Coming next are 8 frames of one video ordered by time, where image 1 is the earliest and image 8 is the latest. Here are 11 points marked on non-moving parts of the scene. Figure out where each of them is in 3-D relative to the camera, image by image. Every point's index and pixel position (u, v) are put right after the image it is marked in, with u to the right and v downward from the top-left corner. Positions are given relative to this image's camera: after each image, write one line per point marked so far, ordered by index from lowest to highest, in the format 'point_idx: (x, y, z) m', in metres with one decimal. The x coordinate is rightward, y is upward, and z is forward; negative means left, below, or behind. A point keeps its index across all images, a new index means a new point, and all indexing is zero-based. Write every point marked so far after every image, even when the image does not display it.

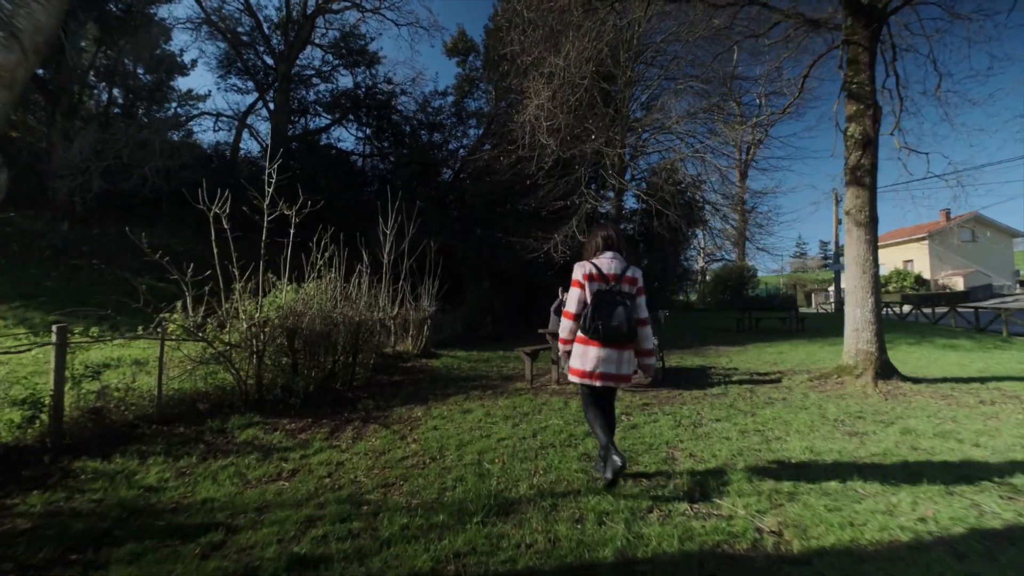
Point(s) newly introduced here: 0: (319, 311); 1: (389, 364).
0: (-3.3, -0.4, +7.7) m
1: (-2.9, -1.8, +10.6) m
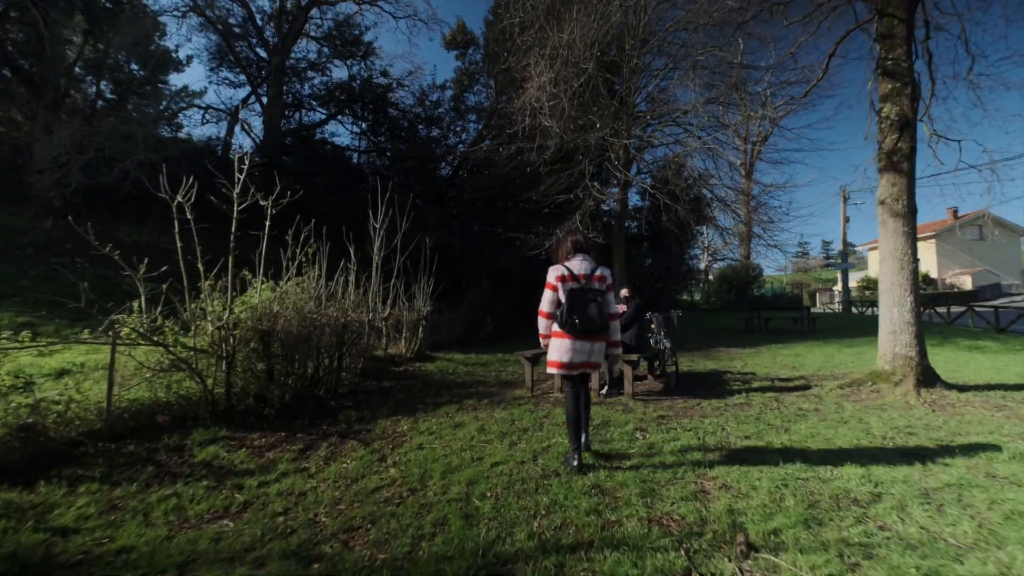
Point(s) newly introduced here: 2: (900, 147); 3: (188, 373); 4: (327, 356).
0: (-3.4, -0.4, +7.0) m
1: (-2.9, -1.8, +9.9) m
2: (+5.4, +2.0, +6.3) m
3: (-4.3, -1.1, +6.0) m
4: (-3.2, -1.2, +7.8) m
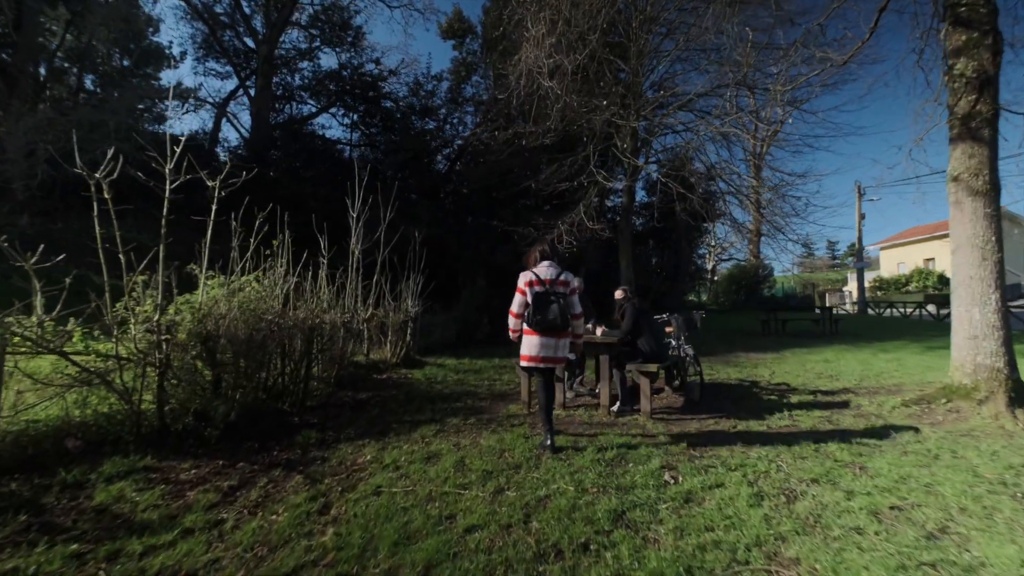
0: (-3.4, -0.3, +5.9) m
1: (-2.9, -1.7, +8.7) m
2: (+5.3, +2.0, +5.2) m
3: (-4.4, -1.1, +4.9) m
4: (-3.3, -1.1, +6.7) m
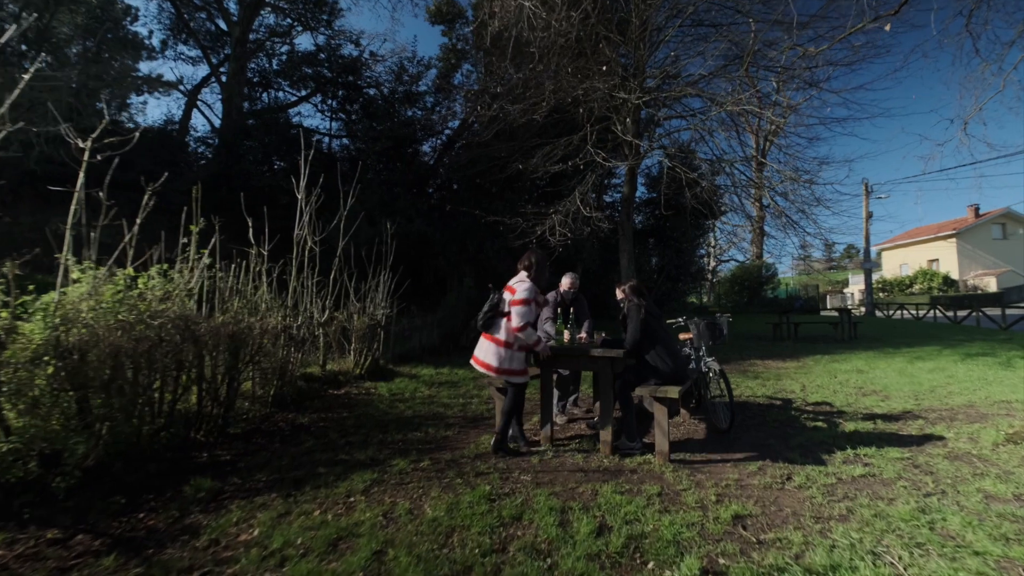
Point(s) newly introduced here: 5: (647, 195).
0: (-3.7, -0.3, +4.5) m
1: (-3.3, -1.7, +7.3) m
2: (+5.0, +2.1, +3.8) m
3: (-4.7, -1.0, +3.4) m
4: (-3.6, -1.1, +5.2) m
5: (+5.0, +3.5, +17.1) m
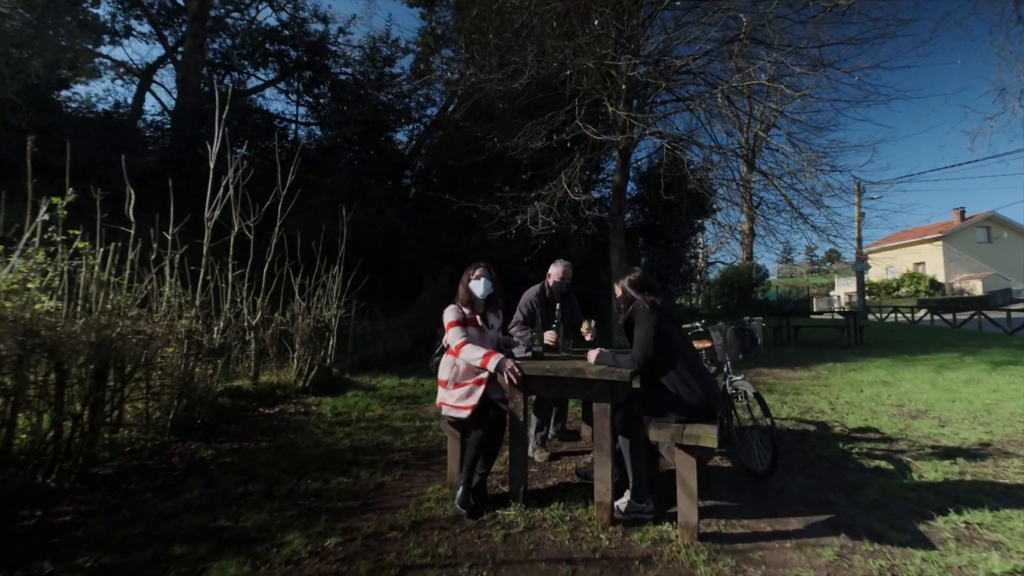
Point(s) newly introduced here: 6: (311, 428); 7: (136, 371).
0: (-4.0, -0.2, +3.0) m
1: (-3.7, -1.6, +5.8) m
2: (+4.8, +2.1, +2.6) m
3: (-5.0, -0.9, +2.0) m
4: (-3.9, -1.0, +3.8) m
5: (+4.4, +3.5, +15.9) m
6: (-2.4, -1.7, +5.5) m
7: (-3.8, -0.8, +4.7) m
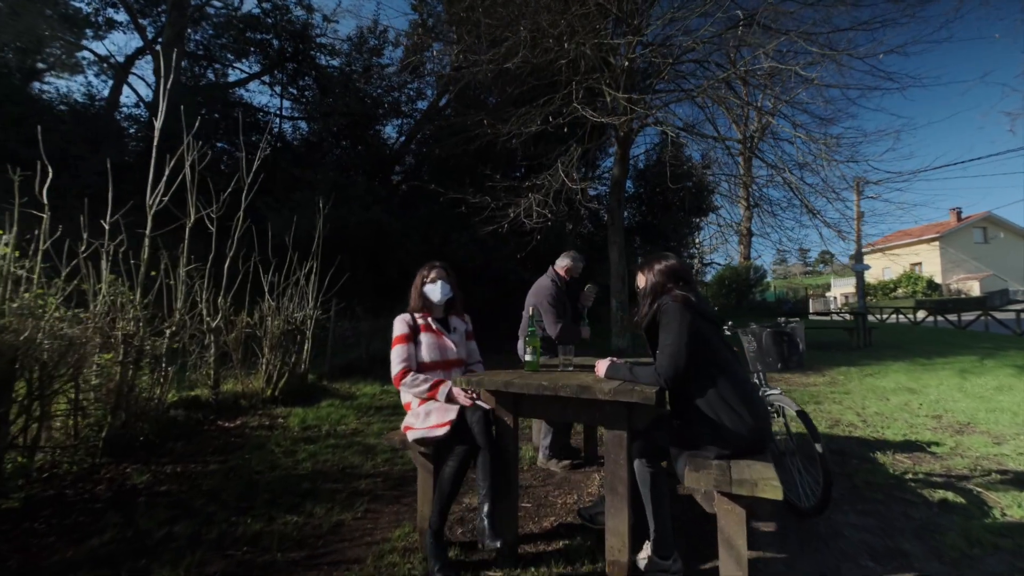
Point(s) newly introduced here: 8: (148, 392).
0: (-4.1, -0.1, +2.3) m
1: (-3.8, -1.6, +5.1) m
2: (+4.7, +2.2, +2.0) m
3: (-5.0, -0.9, +1.2) m
4: (-4.0, -0.9, +3.0) m
5: (+4.2, +3.5, +15.3) m
6: (-2.5, -1.7, +4.8) m
7: (-3.9, -0.7, +4.0) m
8: (-3.9, -1.1, +4.9) m
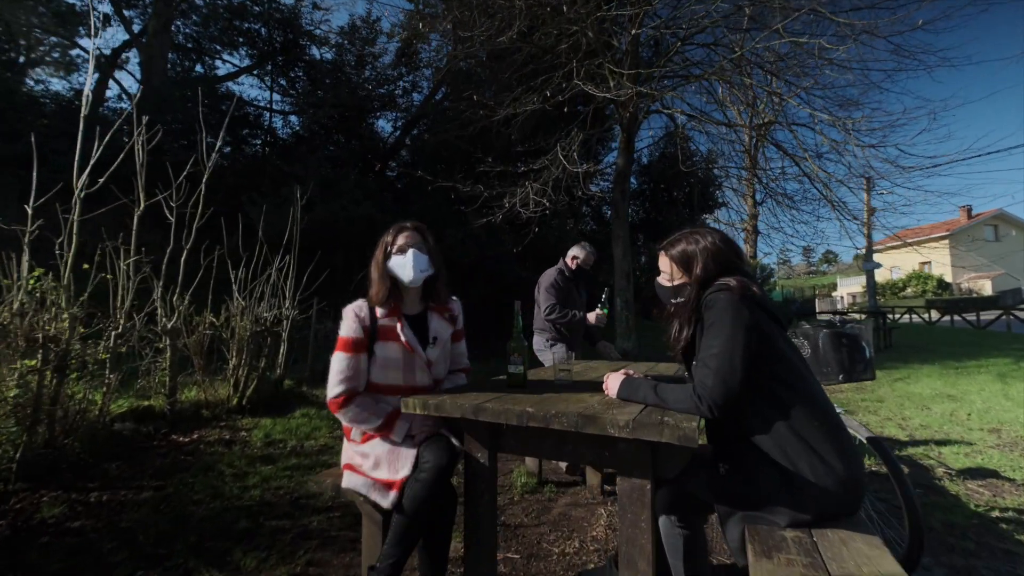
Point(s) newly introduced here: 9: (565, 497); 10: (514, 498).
0: (-4.2, -0.1, +1.6) m
1: (-3.8, -1.6, +4.5) m
2: (+4.6, +2.2, +1.3) m
3: (-5.1, -0.8, +0.6) m
4: (-4.1, -0.9, +2.4) m
5: (+4.1, +3.5, +14.6) m
6: (-2.6, -1.6, +4.1) m
7: (-4.0, -0.7, +3.3) m
8: (-4.0, -1.1, +4.2) m
9: (+0.4, -1.5, +3.2) m
10: (0.0, -1.5, +3.2) m
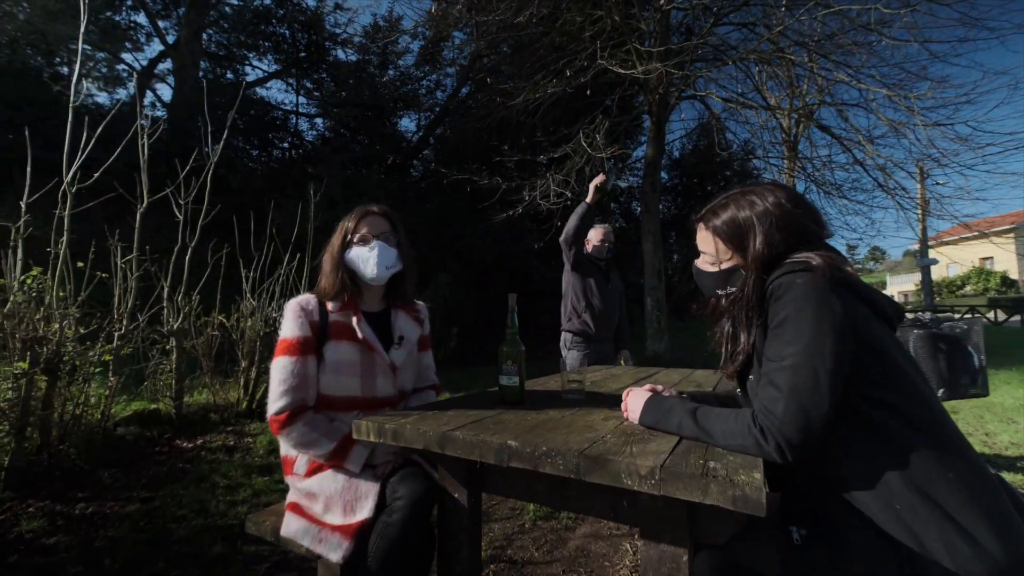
0: (-4.2, -0.1, +1.5) m
1: (-3.7, -1.6, +4.3) m
2: (+4.5, +2.3, +0.6) m
3: (-5.2, -0.8, +0.5) m
4: (-4.1, -0.9, +2.2) m
5: (+4.9, +3.5, +13.9) m
6: (-2.5, -1.6, +3.8) m
7: (-3.9, -0.7, +3.1) m
8: (-3.9, -1.1, +4.1) m
9: (+0.4, -1.4, +2.7) m
10: (+0.1, -1.4, +2.7) m
